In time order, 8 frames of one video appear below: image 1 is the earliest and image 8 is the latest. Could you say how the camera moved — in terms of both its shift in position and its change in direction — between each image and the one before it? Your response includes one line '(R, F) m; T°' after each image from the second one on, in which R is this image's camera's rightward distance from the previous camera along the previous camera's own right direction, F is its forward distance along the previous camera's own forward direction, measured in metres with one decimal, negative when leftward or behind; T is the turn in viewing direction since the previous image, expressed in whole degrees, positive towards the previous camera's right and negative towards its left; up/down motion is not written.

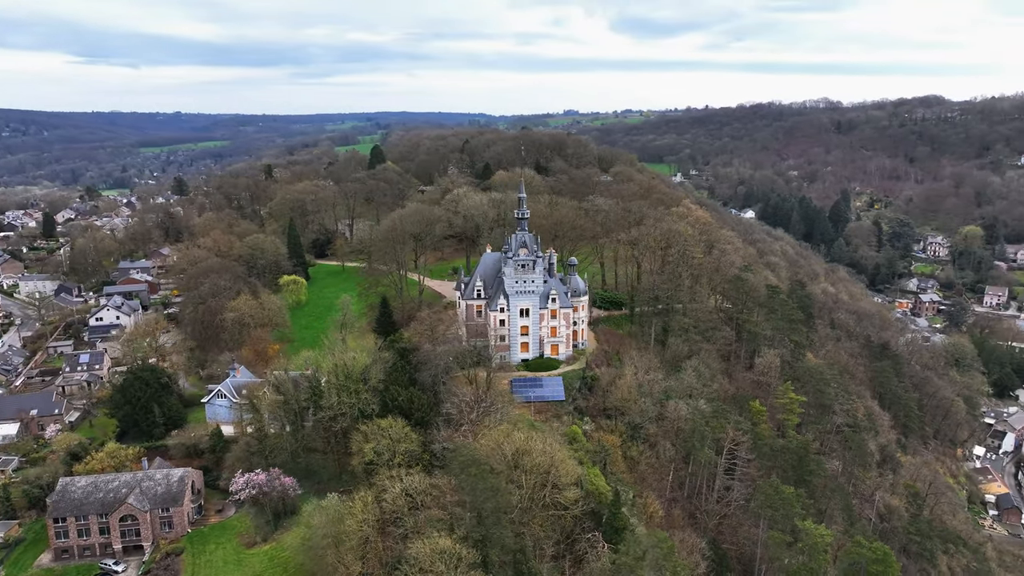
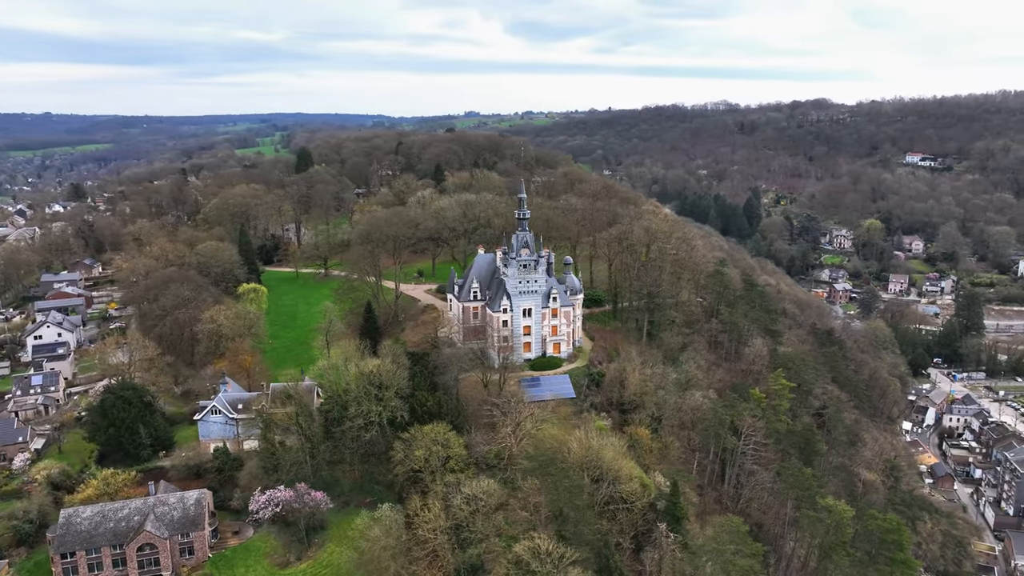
(-7.3, +0.4) m; +8°
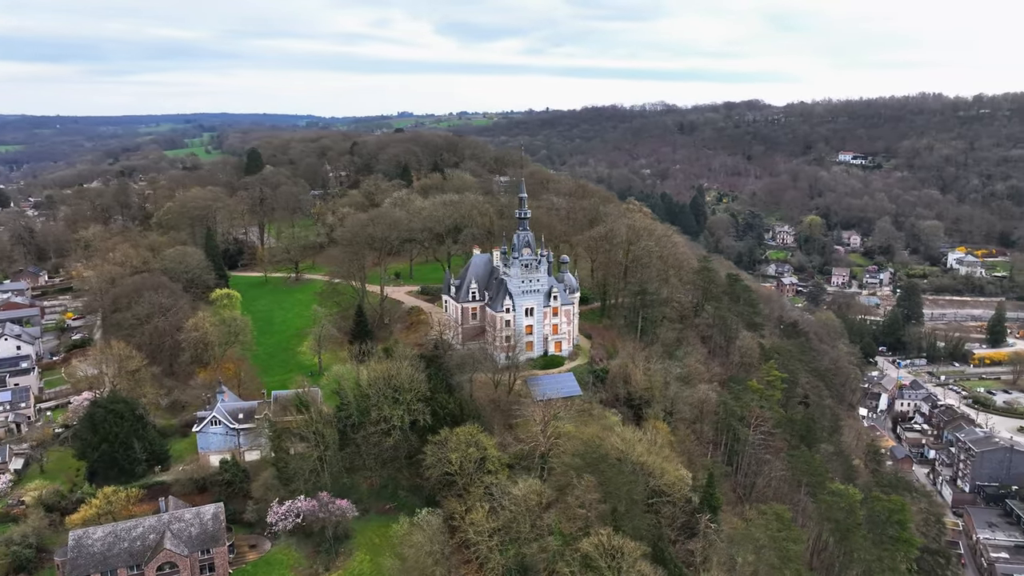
(-4.9, +0.2) m; +5°
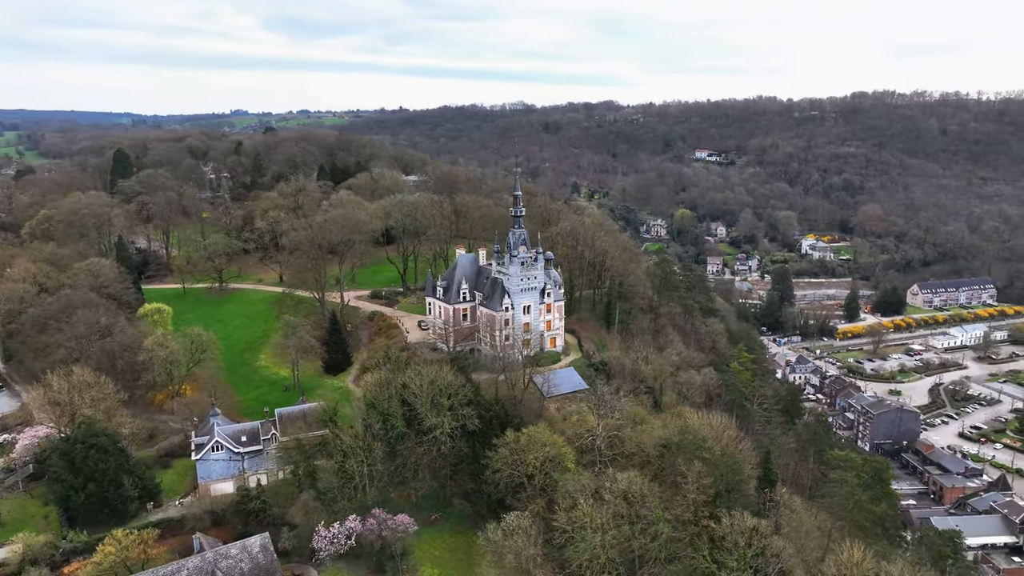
(-11.0, +1.3) m; +12°
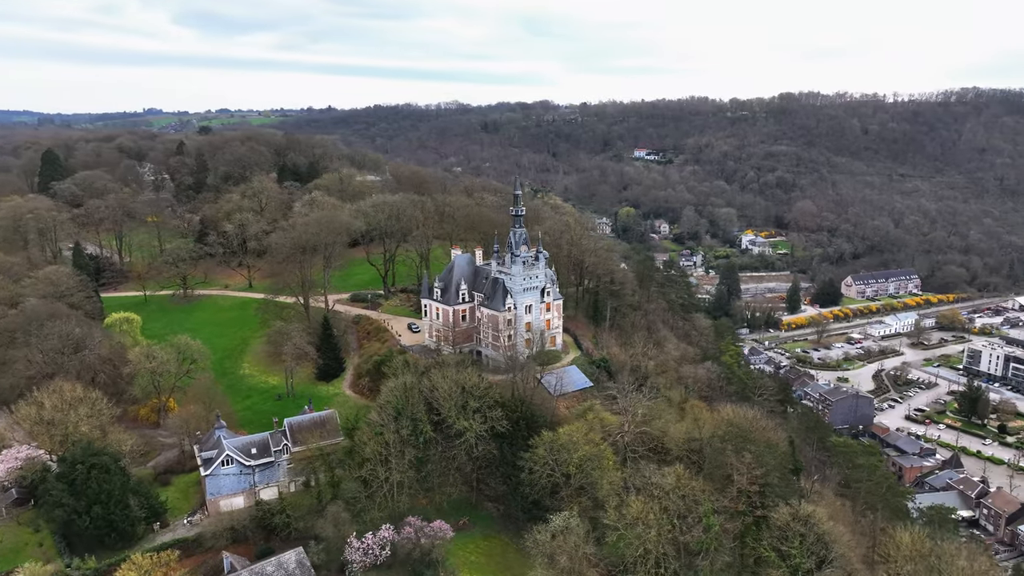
(-5.4, +0.5) m; +6°
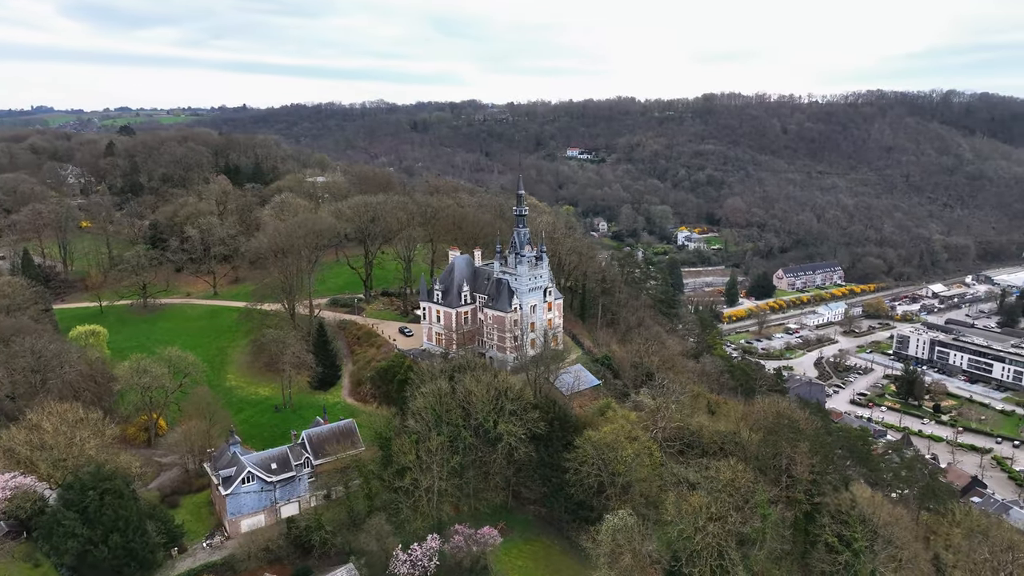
(-6.3, +0.7) m; +6°
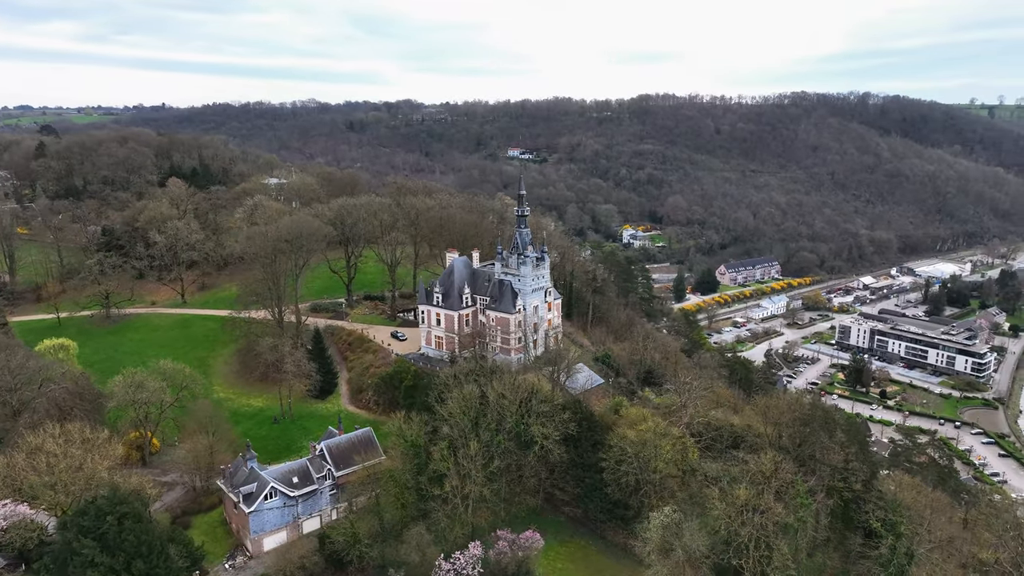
(-5.4, +0.6) m; +6°
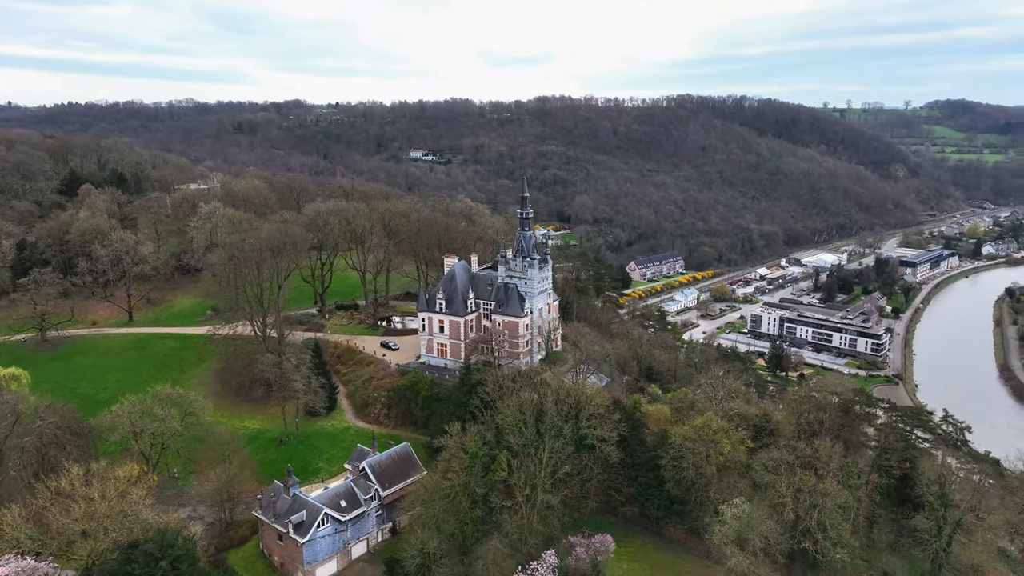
(-8.9, +1.3) m; +9°
